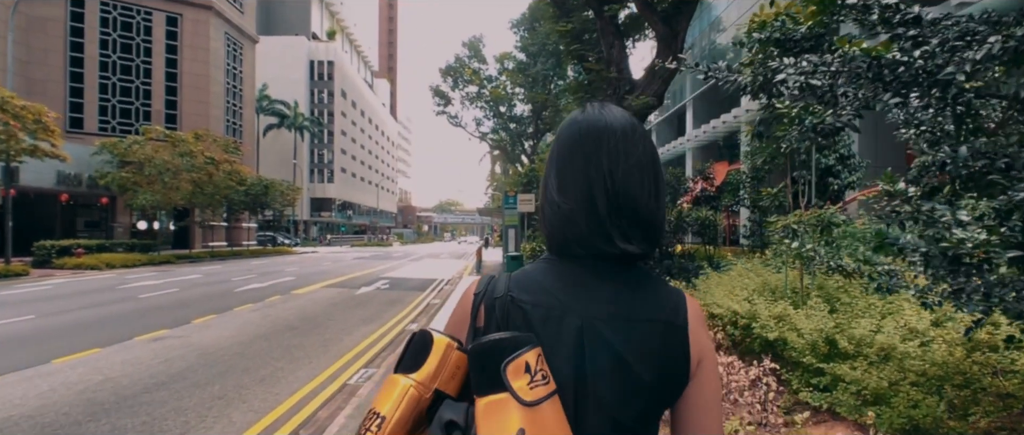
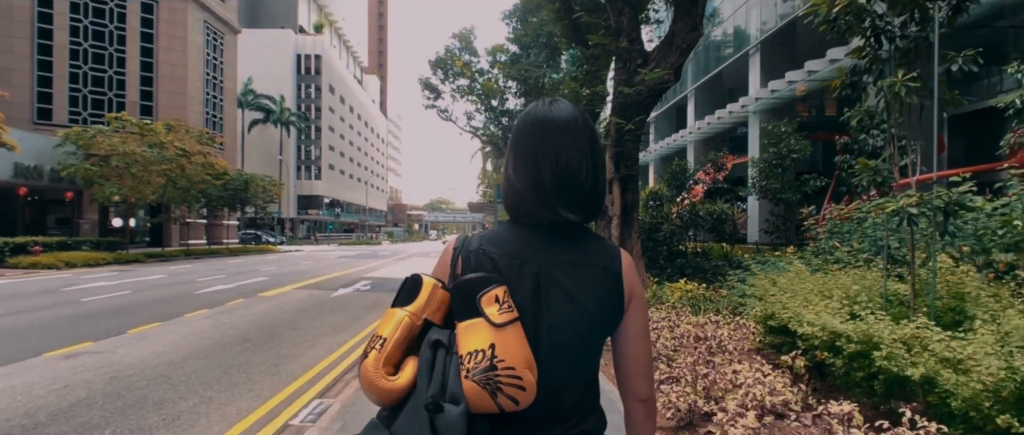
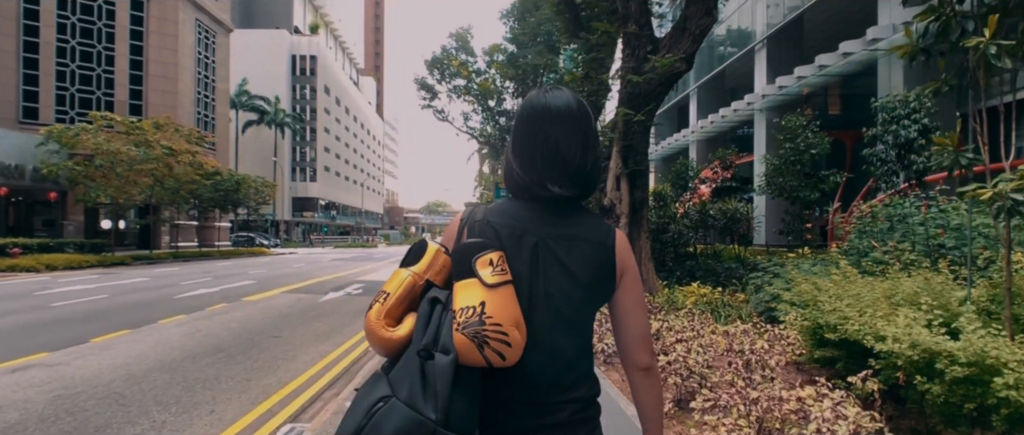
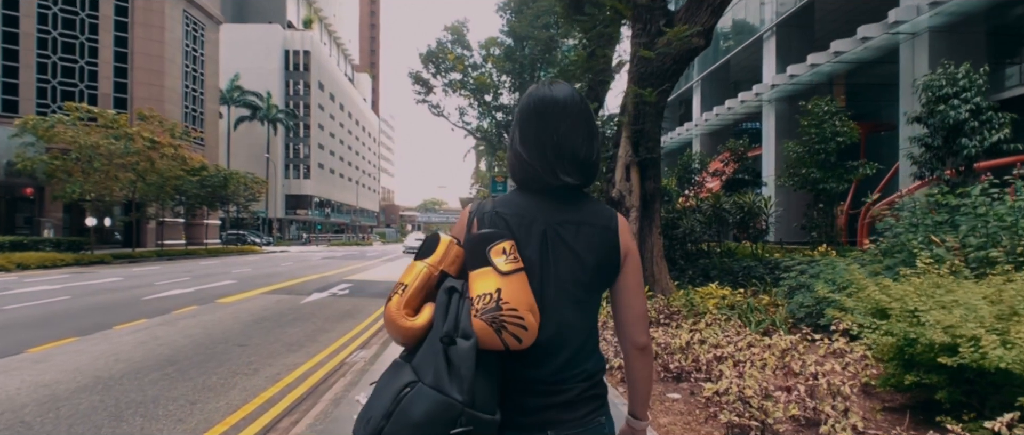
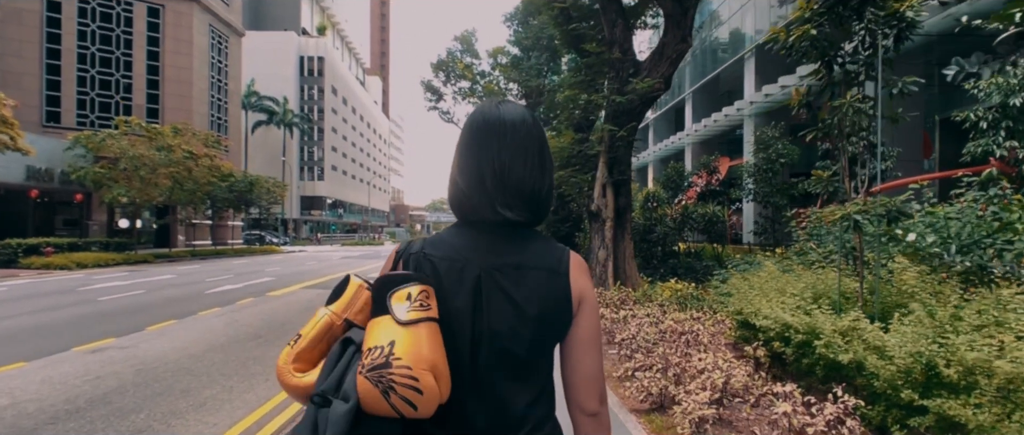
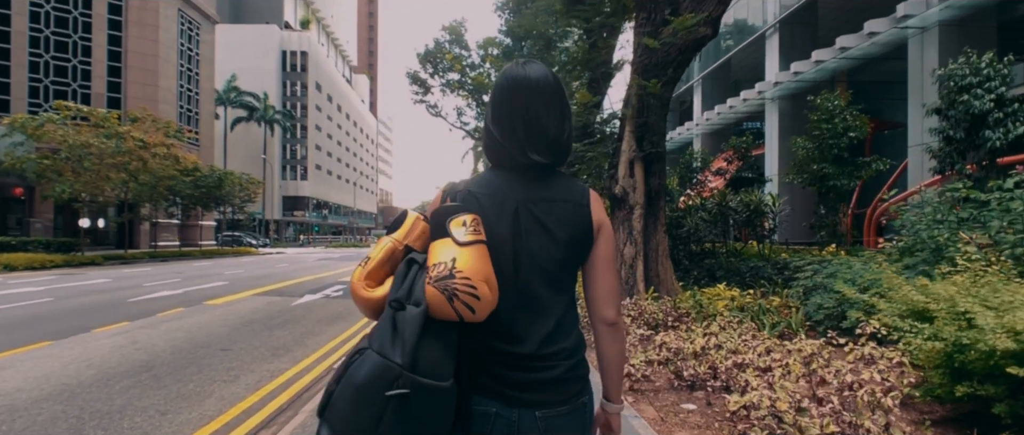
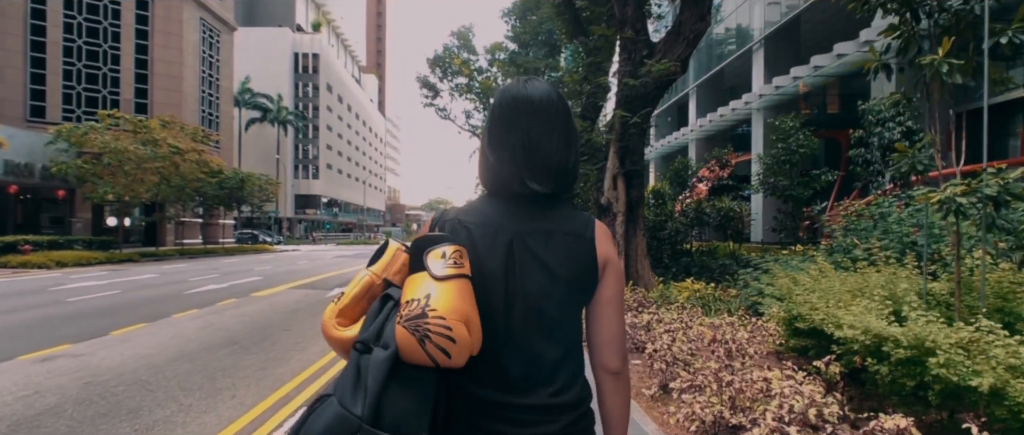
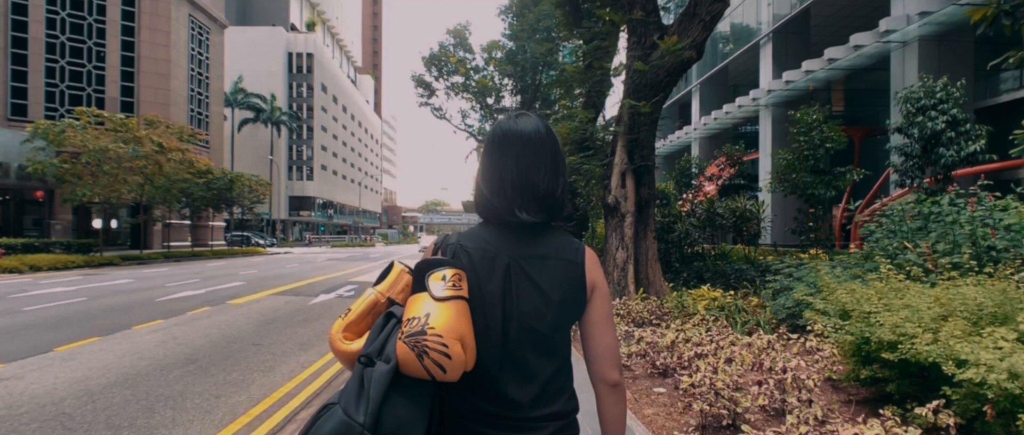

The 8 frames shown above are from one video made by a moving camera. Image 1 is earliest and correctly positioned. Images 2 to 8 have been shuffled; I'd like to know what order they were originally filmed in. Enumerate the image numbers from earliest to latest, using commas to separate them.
5, 2, 7, 3, 8, 4, 6
